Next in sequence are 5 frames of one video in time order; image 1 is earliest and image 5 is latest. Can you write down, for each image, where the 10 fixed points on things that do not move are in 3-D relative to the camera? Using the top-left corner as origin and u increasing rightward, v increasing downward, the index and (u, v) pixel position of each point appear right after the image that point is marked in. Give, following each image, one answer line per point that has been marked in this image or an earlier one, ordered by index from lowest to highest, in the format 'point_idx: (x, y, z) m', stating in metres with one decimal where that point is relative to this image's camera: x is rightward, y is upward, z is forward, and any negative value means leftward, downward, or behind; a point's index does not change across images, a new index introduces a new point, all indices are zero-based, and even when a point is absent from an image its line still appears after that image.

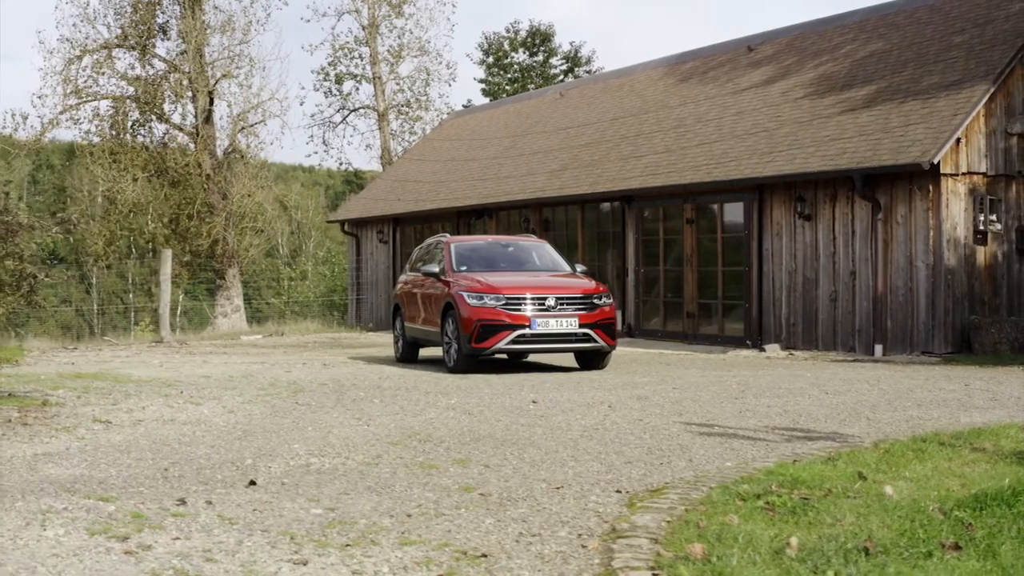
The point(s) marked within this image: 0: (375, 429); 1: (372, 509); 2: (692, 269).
0: (-1.0, -1.0, +8.8) m
1: (-0.6, -1.0, +5.6) m
2: (+2.9, +0.3, +19.4) m
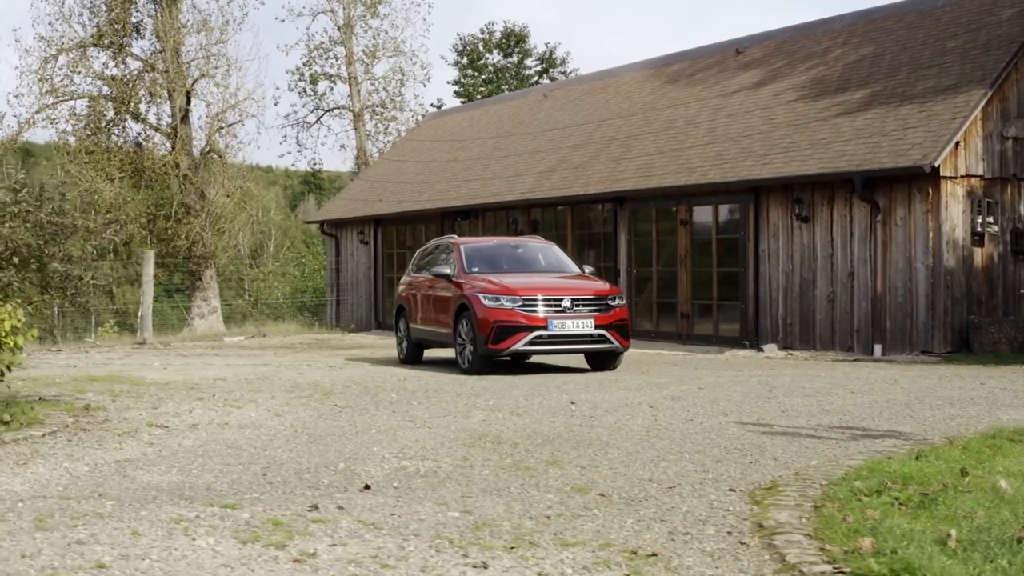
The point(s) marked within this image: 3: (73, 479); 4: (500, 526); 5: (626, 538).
0: (-0.5, -1.1, +8.9) m
1: (0.0, -1.0, +5.7) m
2: (+2.8, +0.3, +19.6) m
3: (-2.4, -1.1, +6.6) m
4: (0.0, -1.1, +5.3) m
5: (+0.5, -1.1, +5.1) m
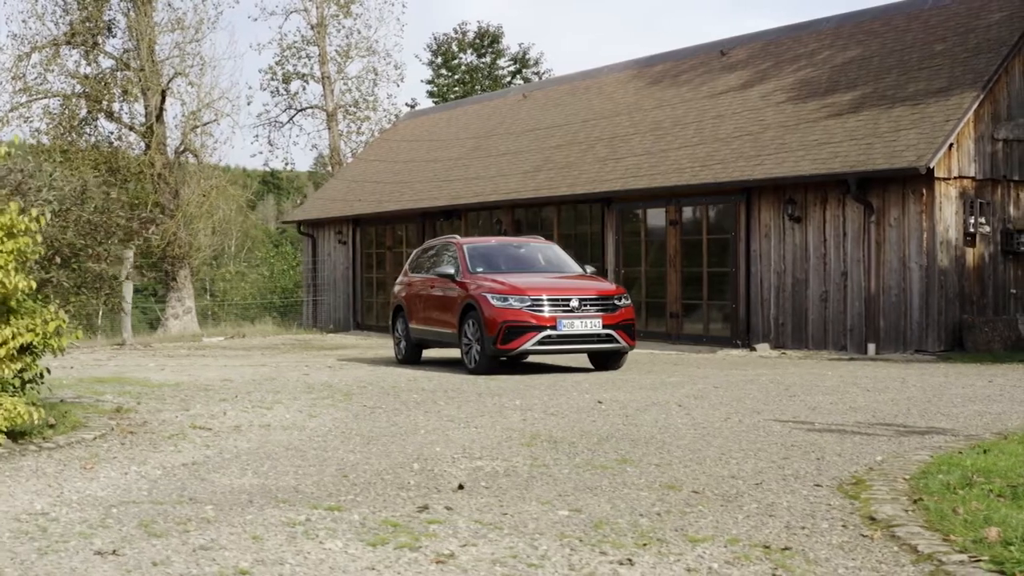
0: (-0.2, -1.1, +8.9) m
1: (+0.5, -1.0, +5.7) m
2: (+2.7, +0.3, +19.7) m
3: (-2.0, -1.1, +6.5) m
4: (+0.5, -1.0, +5.3) m
5: (+1.0, -1.1, +5.1) m
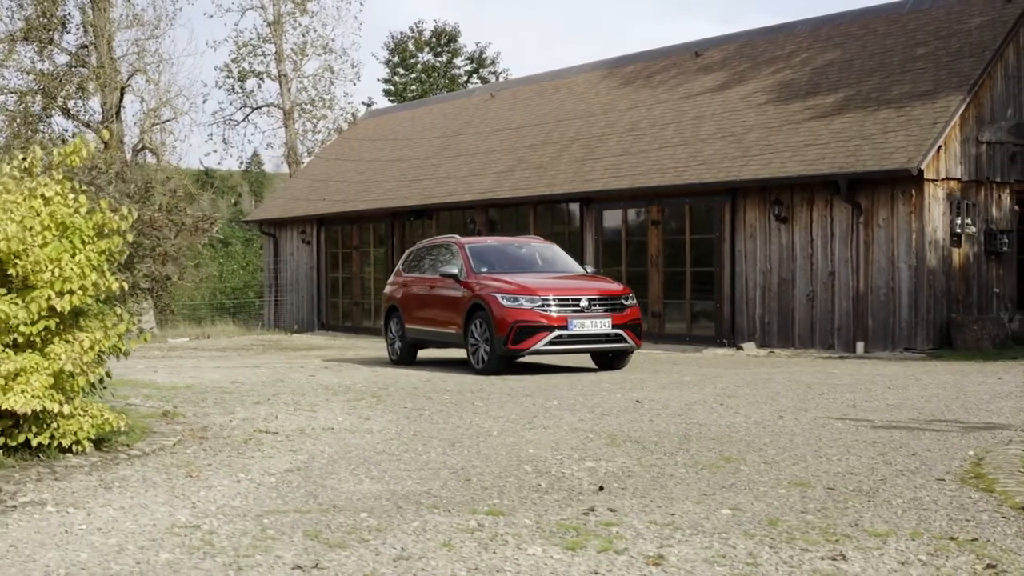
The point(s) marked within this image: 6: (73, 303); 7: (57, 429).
0: (+0.3, -1.1, +8.8) m
1: (+1.2, -1.0, +5.7) m
2: (+2.4, +0.3, +19.9) m
3: (-1.3, -1.1, +6.3) m
4: (+1.2, -1.0, +5.3) m
5: (+1.8, -1.1, +5.2) m
6: (-2.5, -0.1, +6.8) m
7: (-2.6, -0.8, +7.0) m
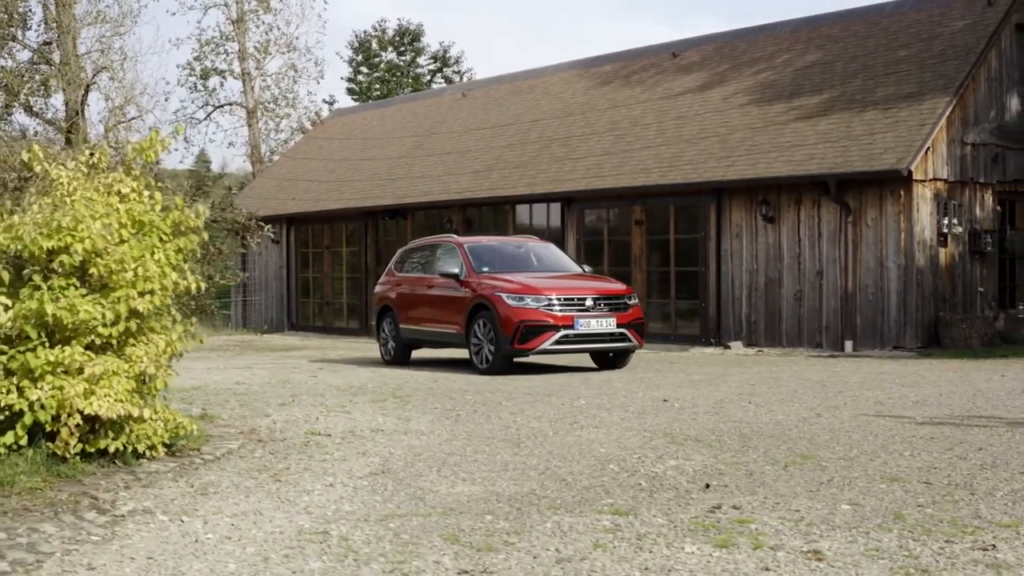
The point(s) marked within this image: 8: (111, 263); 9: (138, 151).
0: (+0.7, -1.0, +8.8) m
1: (+1.8, -1.0, +5.8) m
2: (+2.1, +0.3, +19.9) m
3: (-0.7, -1.1, +6.2) m
4: (+1.8, -1.0, +5.4) m
5: (+2.4, -1.0, +5.3) m
6: (-2.0, -0.1, +6.6) m
7: (-2.1, -0.8, +6.8) m
8: (-2.2, +0.1, +6.5) m
9: (-2.2, +0.8, +7.1) m
